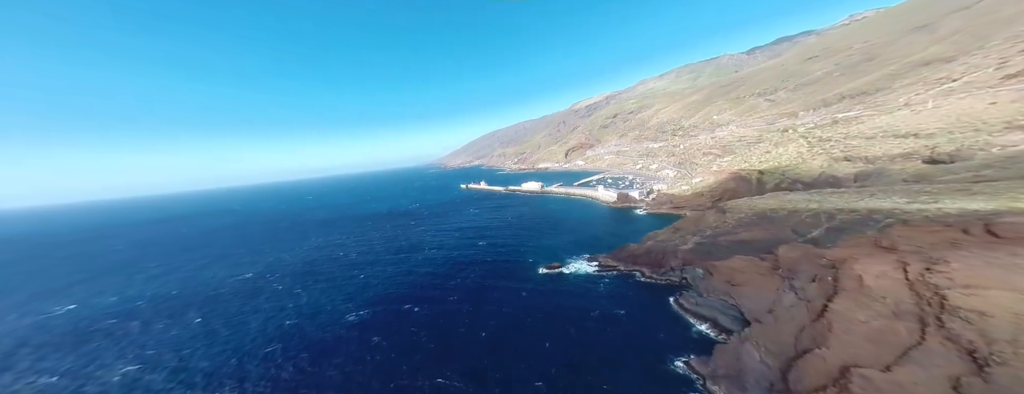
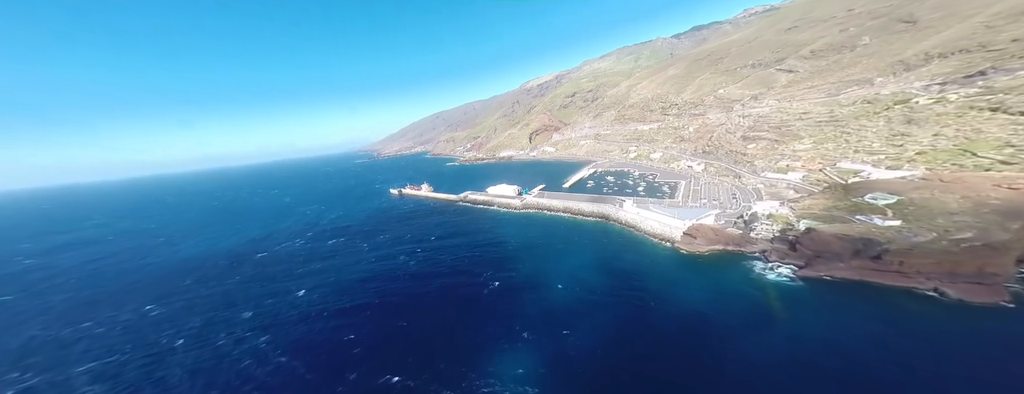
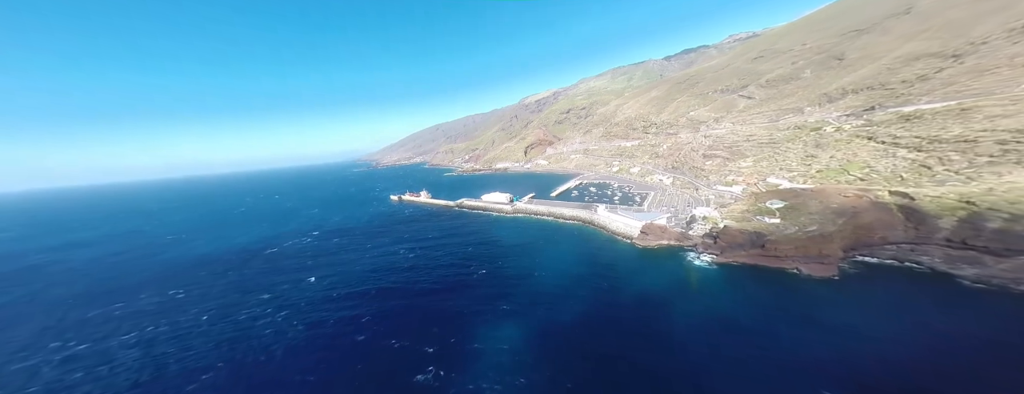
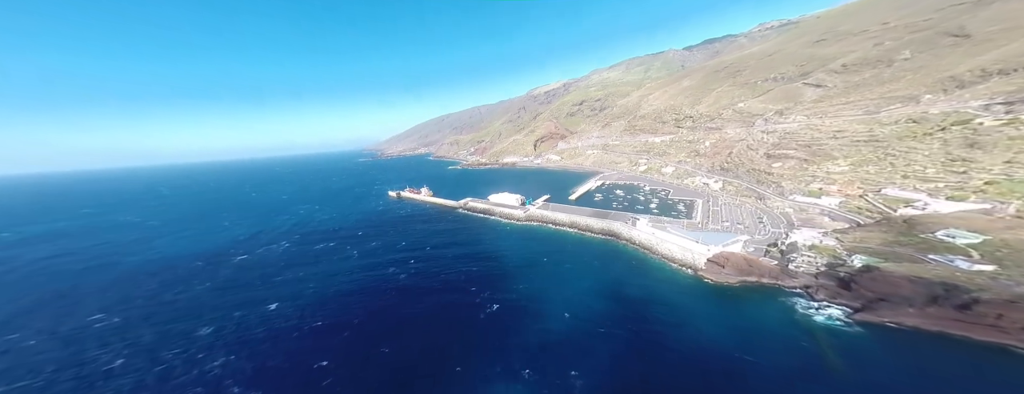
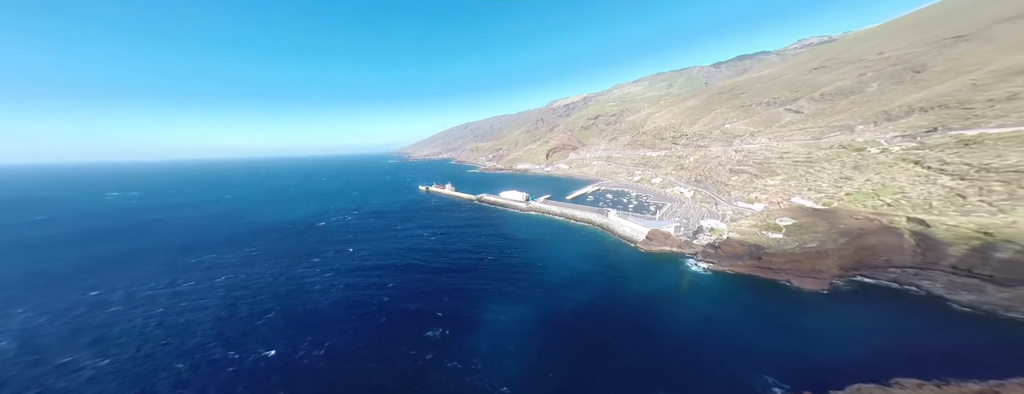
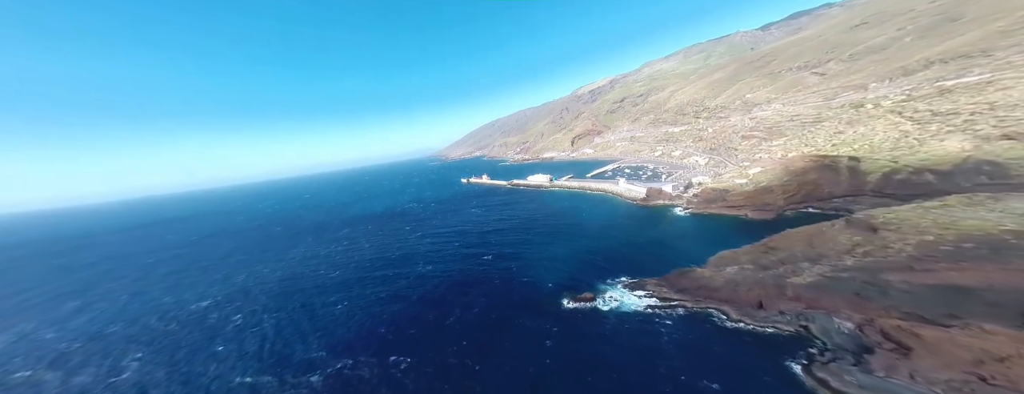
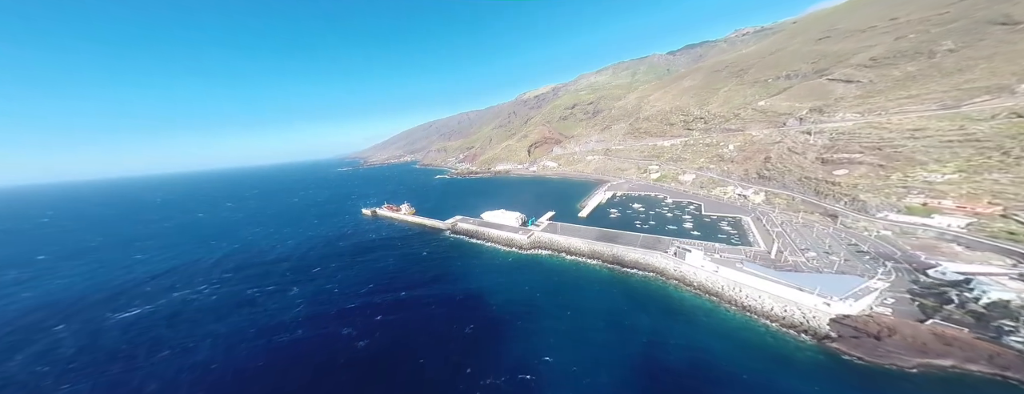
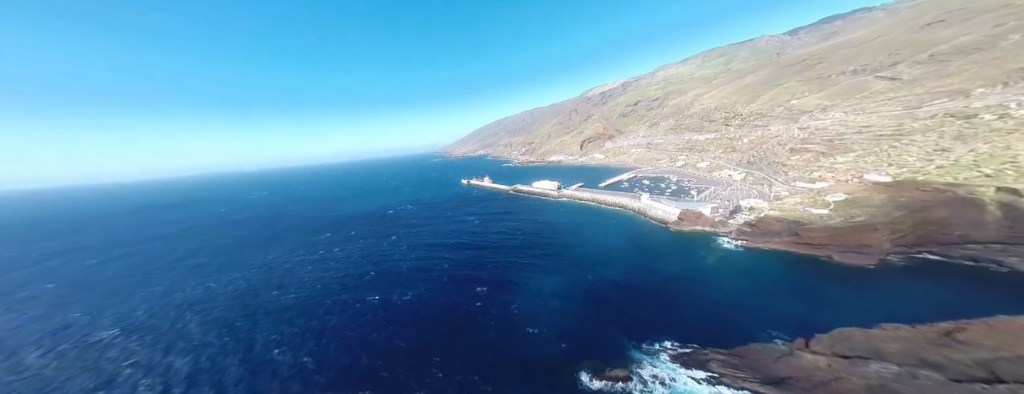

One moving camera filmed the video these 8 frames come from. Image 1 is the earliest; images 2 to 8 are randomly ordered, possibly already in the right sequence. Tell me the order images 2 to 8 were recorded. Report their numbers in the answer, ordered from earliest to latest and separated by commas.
6, 8, 5, 3, 2, 4, 7
